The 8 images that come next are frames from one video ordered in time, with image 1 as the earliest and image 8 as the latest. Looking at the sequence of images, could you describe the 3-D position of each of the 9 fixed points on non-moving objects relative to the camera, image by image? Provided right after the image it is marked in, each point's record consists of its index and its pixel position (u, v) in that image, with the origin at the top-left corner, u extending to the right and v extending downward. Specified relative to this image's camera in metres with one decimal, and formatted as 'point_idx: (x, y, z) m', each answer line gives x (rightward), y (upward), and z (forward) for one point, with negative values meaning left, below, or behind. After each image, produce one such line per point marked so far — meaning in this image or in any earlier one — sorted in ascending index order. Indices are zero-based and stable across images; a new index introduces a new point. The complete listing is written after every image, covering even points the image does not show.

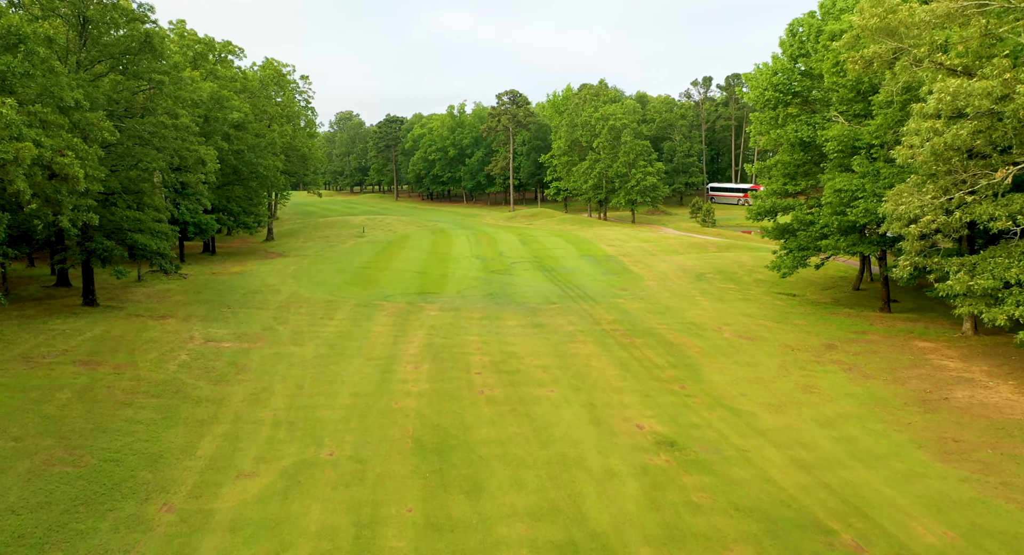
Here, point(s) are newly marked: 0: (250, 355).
0: (-6.4, -1.9, +17.0) m
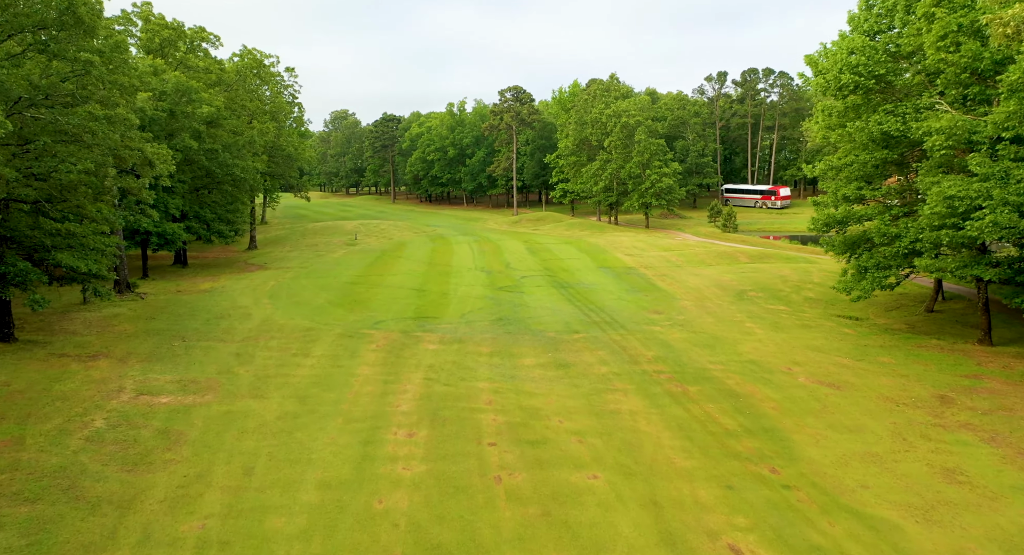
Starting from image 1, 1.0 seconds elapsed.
0: (-6.0, -2.6, +13.0) m
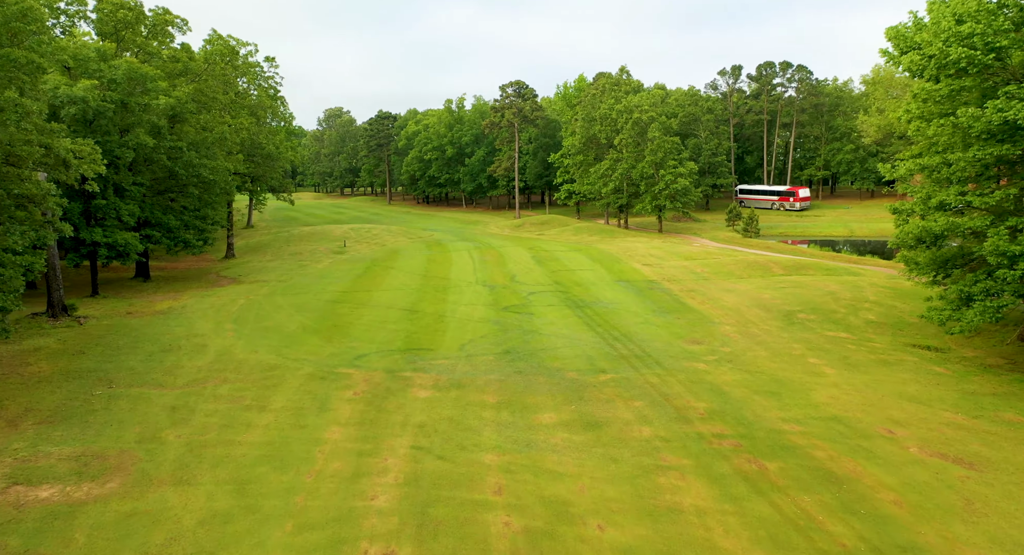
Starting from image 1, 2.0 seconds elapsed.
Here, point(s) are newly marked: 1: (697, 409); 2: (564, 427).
0: (-5.7, -3.2, +9.2) m
1: (+3.6, -2.6, +13.7) m
2: (+1.0, -2.8, +12.9) m
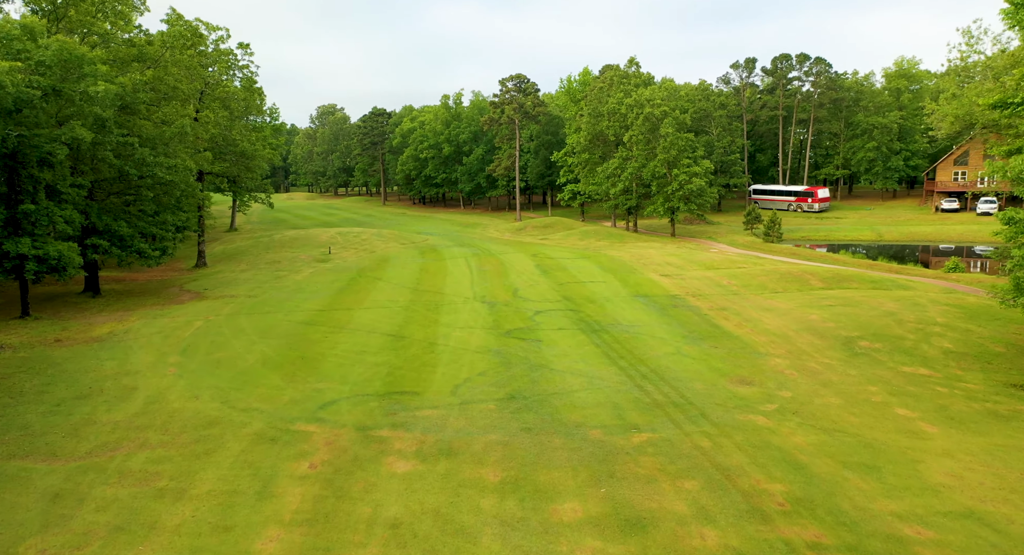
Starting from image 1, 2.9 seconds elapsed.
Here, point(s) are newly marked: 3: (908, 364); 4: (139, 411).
0: (-5.6, -3.7, +5.5) m
1: (+3.8, -3.1, +10.0) m
2: (+1.1, -3.3, +9.2) m
3: (+9.4, -2.0, +16.5) m
4: (-7.2, -2.6, +13.4) m
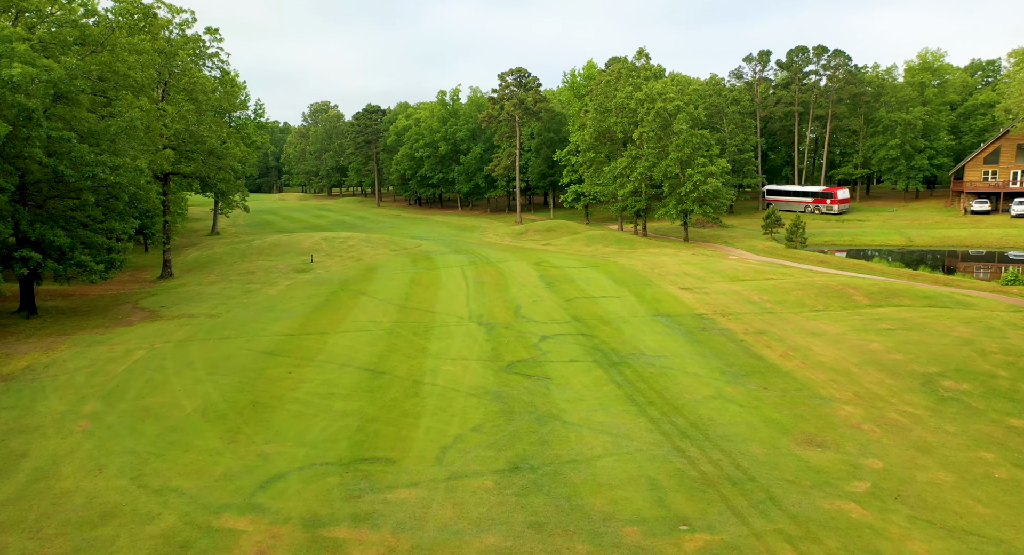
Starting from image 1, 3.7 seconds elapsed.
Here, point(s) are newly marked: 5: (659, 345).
0: (-5.5, -4.3, +2.0) m
1: (+3.8, -3.7, +6.5) m
2: (+1.2, -3.8, +5.7) m
3: (+9.4, -2.6, +13.0) m
4: (-7.1, -3.2, +9.9) m
5: (+4.0, -1.8, +18.8) m
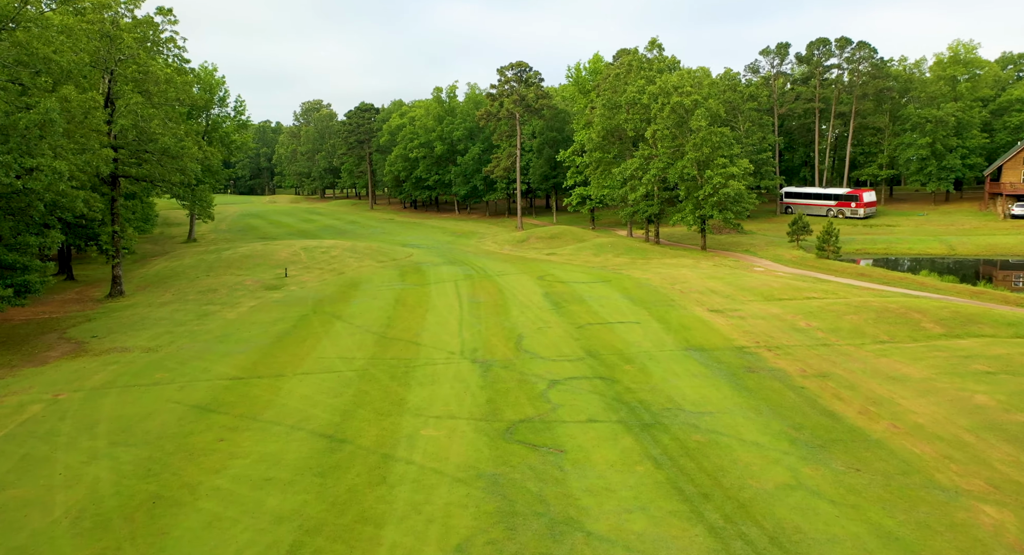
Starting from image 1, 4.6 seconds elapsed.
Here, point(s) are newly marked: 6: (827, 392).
0: (-5.5, -5.0, -2.0) m
1: (+3.9, -4.3, +2.5) m
2: (+1.2, -4.5, +1.8) m
3: (+9.5, -3.2, +9.1) m
4: (-7.1, -3.8, +5.9) m
5: (+4.0, -2.5, +14.8) m
6: (+6.8, -2.4, +14.8) m
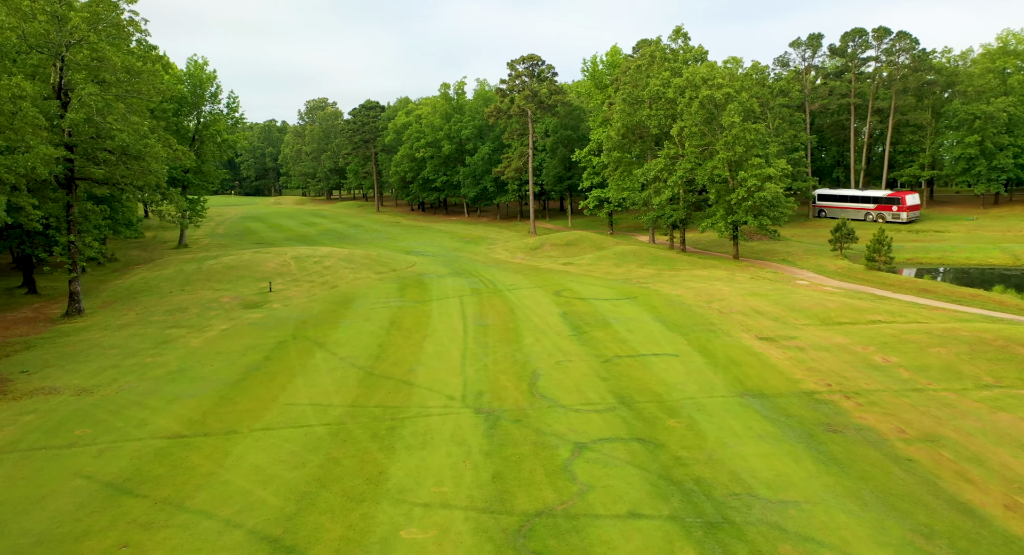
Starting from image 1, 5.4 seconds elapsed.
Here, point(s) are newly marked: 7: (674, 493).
0: (-5.5, -5.5, -5.5) m
1: (+3.9, -4.9, -1.1) m
2: (+1.2, -5.1, -1.8) m
3: (+9.6, -3.8, +5.3) m
4: (-7.0, -4.4, +2.5) m
5: (+4.2, -3.1, +11.2) m
6: (+7.0, -3.0, +11.1) m
7: (+2.5, -3.2, +10.5) m
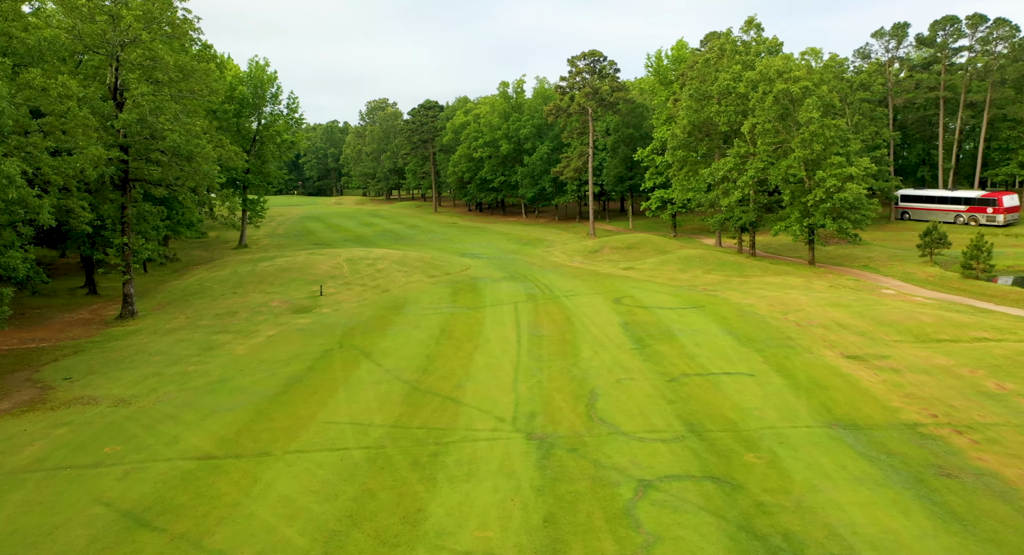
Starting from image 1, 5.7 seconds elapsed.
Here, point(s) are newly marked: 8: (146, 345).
0: (-6.2, -5.7, -6.3) m
1: (+3.6, -5.2, -2.8) m
2: (+0.8, -5.3, -3.3) m
3: (+9.8, -4.1, +3.1) m
4: (-7.0, -4.6, +1.7) m
5: (+5.0, -3.3, +9.4) m
6: (+7.7, -3.3, +9.1) m
7: (+3.2, -3.4, +8.9) m
8: (-10.3, -1.9, +19.5) m
